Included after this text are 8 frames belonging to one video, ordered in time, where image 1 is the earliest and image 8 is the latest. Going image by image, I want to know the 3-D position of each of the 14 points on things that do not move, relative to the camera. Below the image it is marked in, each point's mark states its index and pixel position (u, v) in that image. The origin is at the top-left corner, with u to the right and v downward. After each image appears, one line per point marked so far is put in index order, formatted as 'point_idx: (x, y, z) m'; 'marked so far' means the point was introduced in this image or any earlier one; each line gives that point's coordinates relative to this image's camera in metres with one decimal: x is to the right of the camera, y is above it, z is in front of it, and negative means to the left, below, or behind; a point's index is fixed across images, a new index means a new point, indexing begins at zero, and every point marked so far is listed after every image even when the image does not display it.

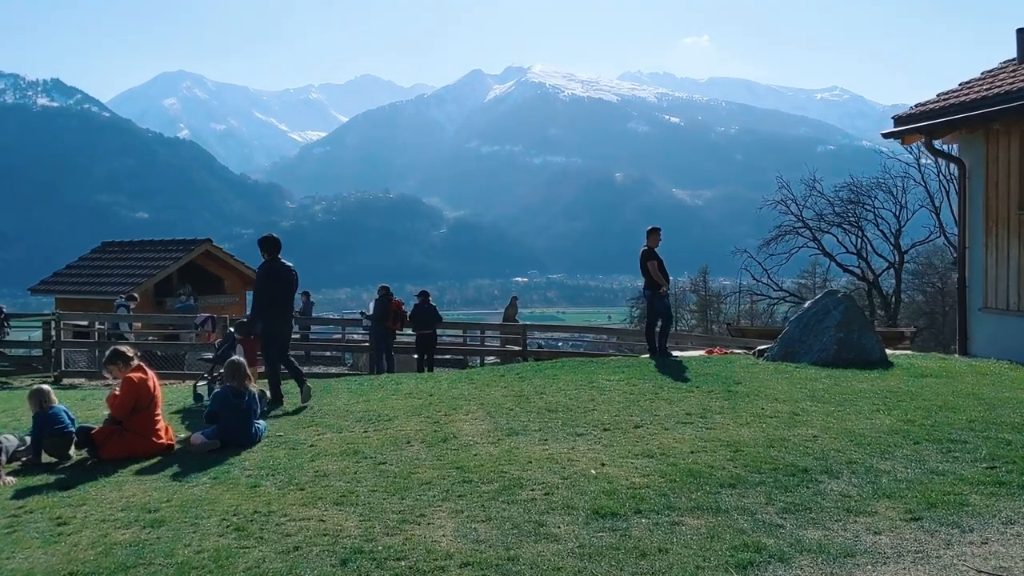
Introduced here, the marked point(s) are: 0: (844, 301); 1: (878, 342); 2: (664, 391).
0: (+4.3, -0.2, +12.3) m
1: (+4.6, -0.7, +11.9) m
2: (+1.6, -1.1, +9.8) m
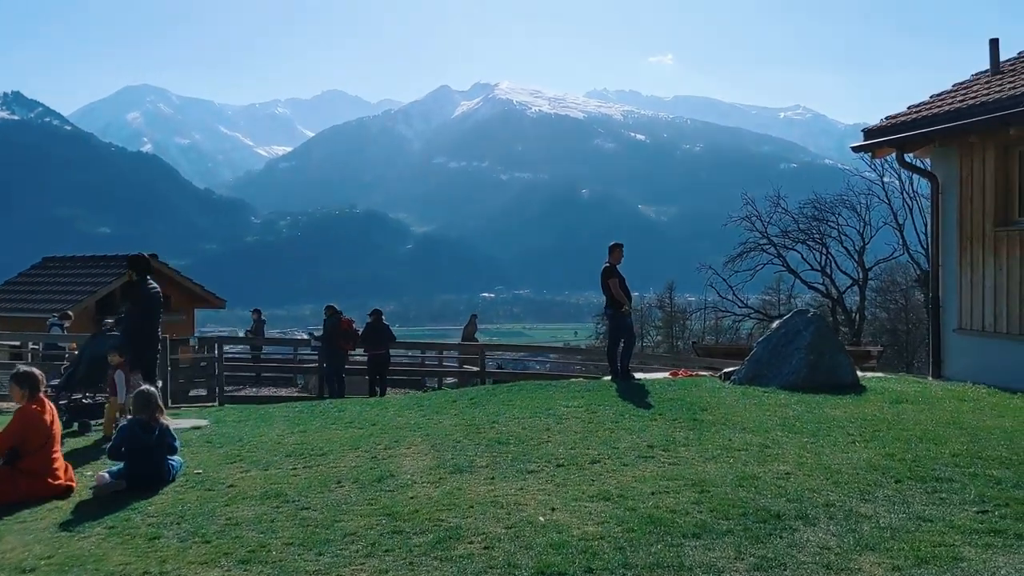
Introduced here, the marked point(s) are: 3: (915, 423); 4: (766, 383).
0: (+3.8, -0.4, +11.7) m
1: (+4.1, -0.9, +11.4) m
2: (+1.1, -1.3, +9.1) m
3: (+3.6, -1.2, +8.5) m
4: (+3.1, -1.2, +11.6) m
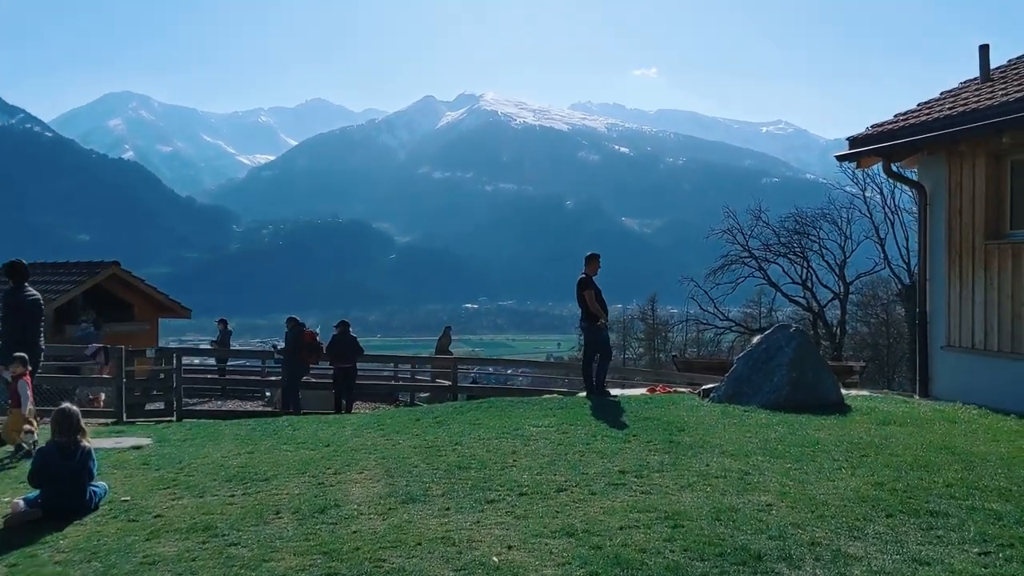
0: (+3.4, -0.6, +11.2) m
1: (+3.7, -1.1, +10.8) m
2: (+0.7, -1.4, +8.5) m
3: (+3.3, -1.3, +7.9) m
4: (+2.8, -1.3, +11.0) m
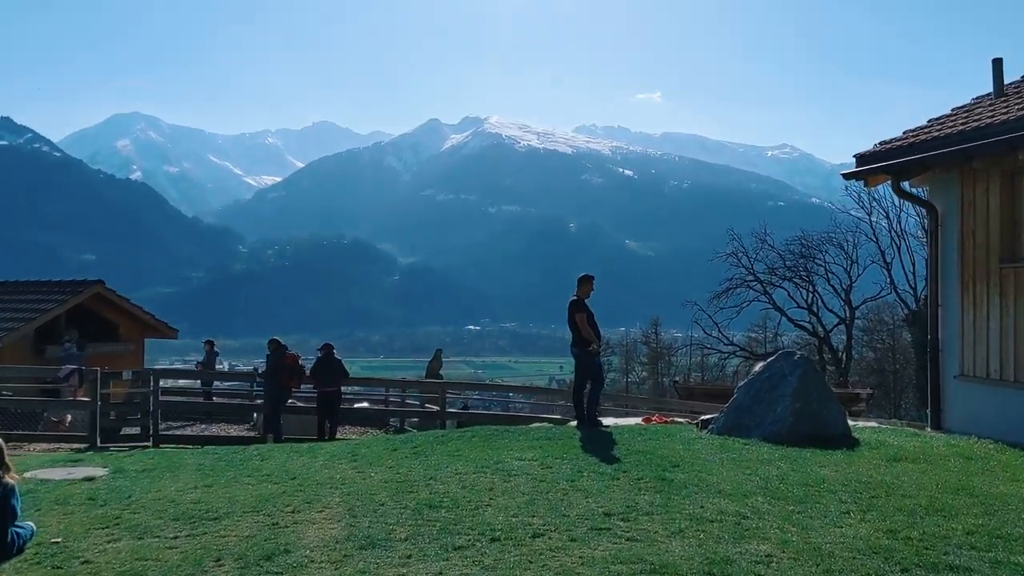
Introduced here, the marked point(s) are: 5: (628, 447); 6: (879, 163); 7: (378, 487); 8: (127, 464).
0: (+3.2, -0.9, +10.6) m
1: (+3.6, -1.4, +10.2) m
2: (+0.6, -1.6, +7.9) m
3: (+3.1, -1.5, +7.3) m
4: (+2.6, -1.6, +10.4) m
5: (+1.2, -1.6, +9.4) m
6: (+4.4, +1.5, +11.4) m
7: (-1.1, -1.6, +7.5) m
8: (-3.6, -1.7, +8.9) m
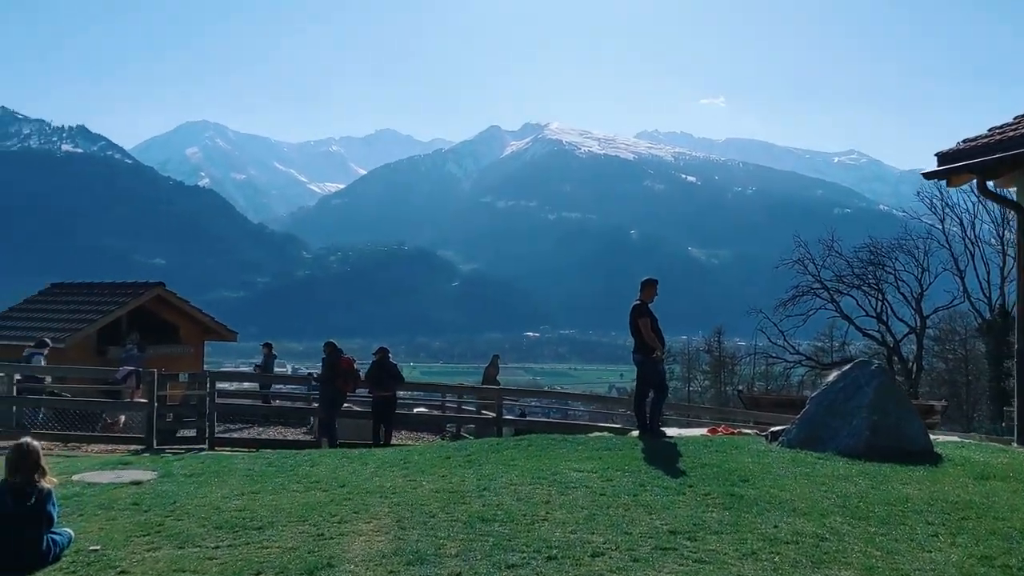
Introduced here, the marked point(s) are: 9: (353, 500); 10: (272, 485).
0: (+3.9, -0.9, +9.9) m
1: (+4.2, -1.4, +9.5) m
2: (+1.0, -1.6, +7.4) m
3: (+3.6, -1.6, +6.7) m
4: (+3.2, -1.7, +9.8) m
5: (+1.7, -1.6, +8.9) m
6: (+5.1, +1.4, +10.7) m
7: (-0.6, -1.6, +7.2) m
8: (-3.1, -1.7, +8.7) m
9: (-1.2, -1.6, +7.2) m
10: (-2.0, -1.6, +7.8) m
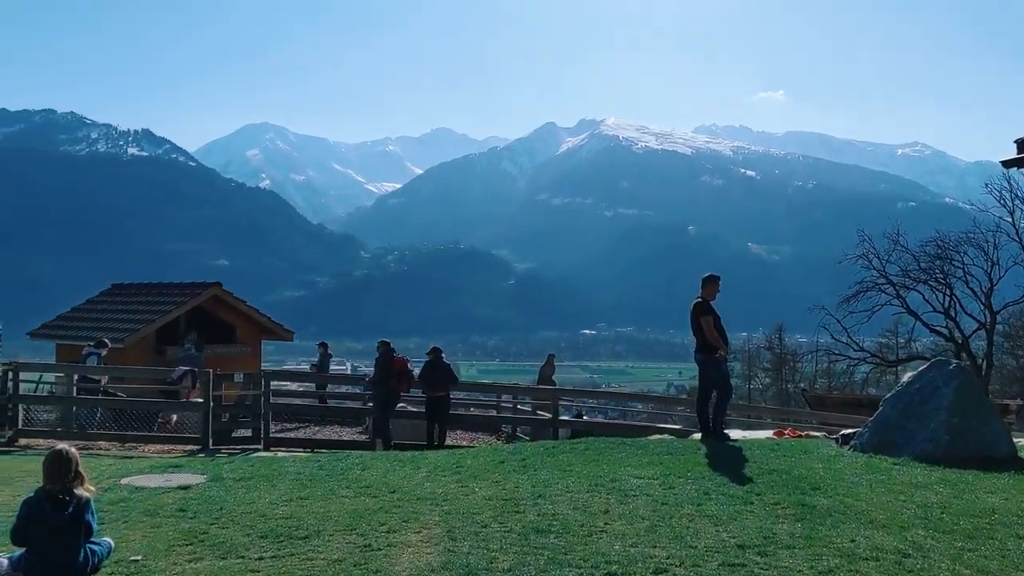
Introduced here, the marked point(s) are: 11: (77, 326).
0: (+4.4, -0.9, +9.4) m
1: (+4.7, -1.4, +8.9) m
2: (+1.5, -1.6, +7.0) m
3: (+3.9, -1.5, +6.1) m
4: (+3.8, -1.6, +9.2) m
5: (+2.2, -1.6, +8.5) m
6: (+5.7, +1.5, +10.0) m
7: (-0.2, -1.6, +6.9) m
8: (-2.6, -1.7, +8.5) m
9: (-0.8, -1.6, +6.9) m
10: (-1.6, -1.6, +7.6) m
11: (-8.9, -0.8, +19.3) m
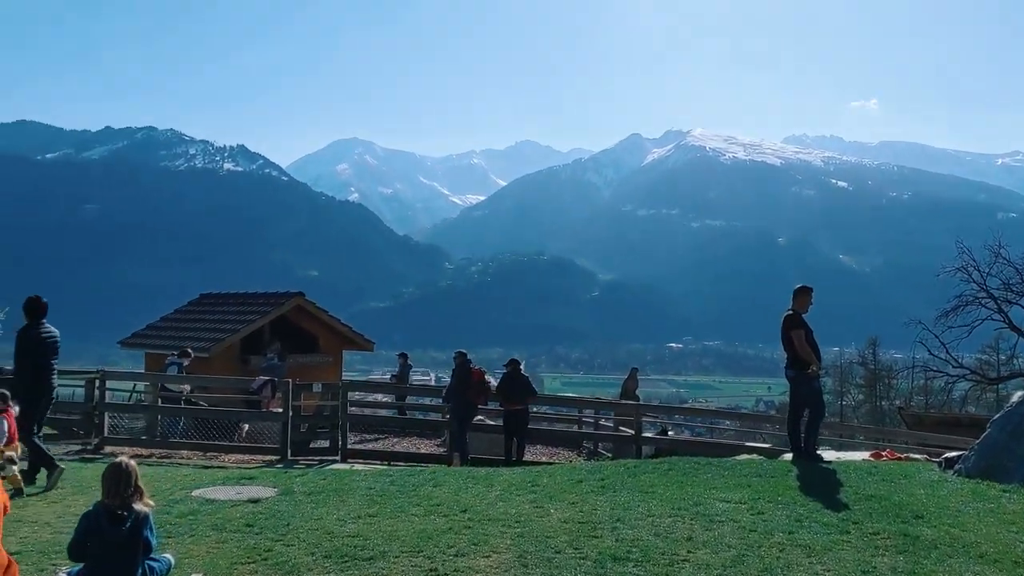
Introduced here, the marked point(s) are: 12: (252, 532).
0: (+5.2, -1.0, +8.6) m
1: (+5.4, -1.5, +8.1) m
2: (+2.0, -1.7, +6.5) m
3: (+4.4, -1.6, +5.4) m
4: (+4.5, -1.7, +8.5) m
5: (+2.9, -1.7, +7.9) m
6: (+6.5, +1.4, +9.2) m
7: (+0.3, -1.7, +6.5) m
8: (-1.9, -1.8, +8.4) m
9: (-0.3, -1.7, +6.6) m
10: (-1.0, -1.7, +7.4) m
11: (-7.2, -1.0, +19.6) m
12: (-1.8, -1.7, +6.6) m
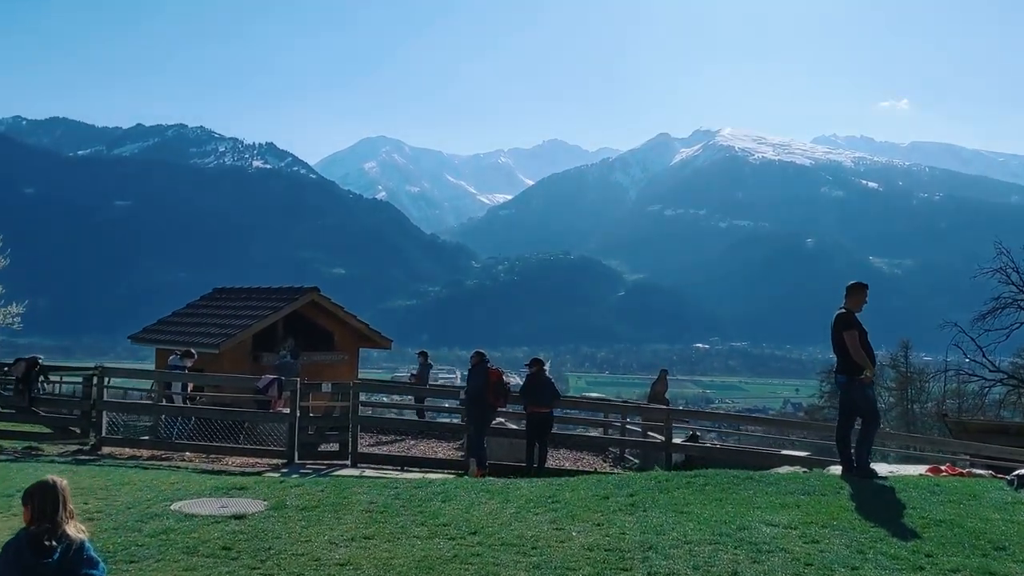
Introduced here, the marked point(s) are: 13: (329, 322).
0: (+5.3, -1.0, +7.5) m
1: (+5.5, -1.5, +7.1) m
2: (+2.1, -1.6, +5.5) m
3: (+4.4, -1.6, +4.3) m
4: (+4.6, -1.7, +7.5) m
5: (+3.0, -1.7, +6.9) m
6: (+6.7, +1.4, +8.1) m
7: (+0.4, -1.6, +5.6) m
8: (-1.8, -1.7, +7.5) m
9: (-0.2, -1.6, +5.7) m
10: (-0.8, -1.7, +6.5) m
11: (-6.8, -0.9, +18.9) m
12: (-1.7, -1.6, +5.8) m
13: (-3.9, -0.7, +19.9) m
